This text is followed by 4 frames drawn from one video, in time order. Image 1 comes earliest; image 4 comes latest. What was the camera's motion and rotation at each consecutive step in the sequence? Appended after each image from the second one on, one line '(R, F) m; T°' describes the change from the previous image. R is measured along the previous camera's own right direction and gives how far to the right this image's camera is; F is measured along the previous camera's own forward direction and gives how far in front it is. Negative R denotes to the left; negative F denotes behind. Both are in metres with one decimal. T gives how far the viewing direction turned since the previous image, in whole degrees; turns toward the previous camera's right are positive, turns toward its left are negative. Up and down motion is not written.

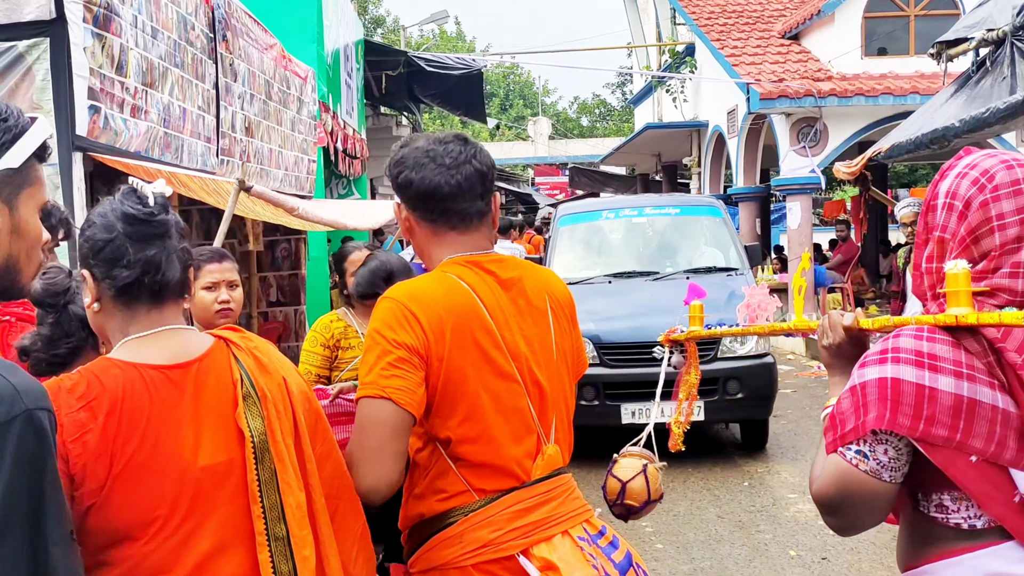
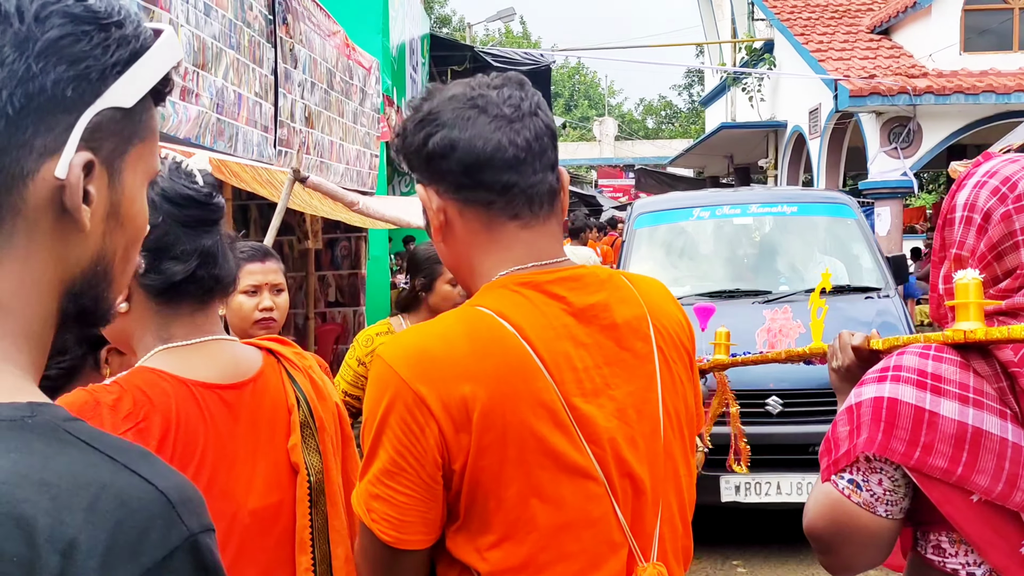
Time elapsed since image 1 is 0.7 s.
(-0.1, +0.5) m; -4°
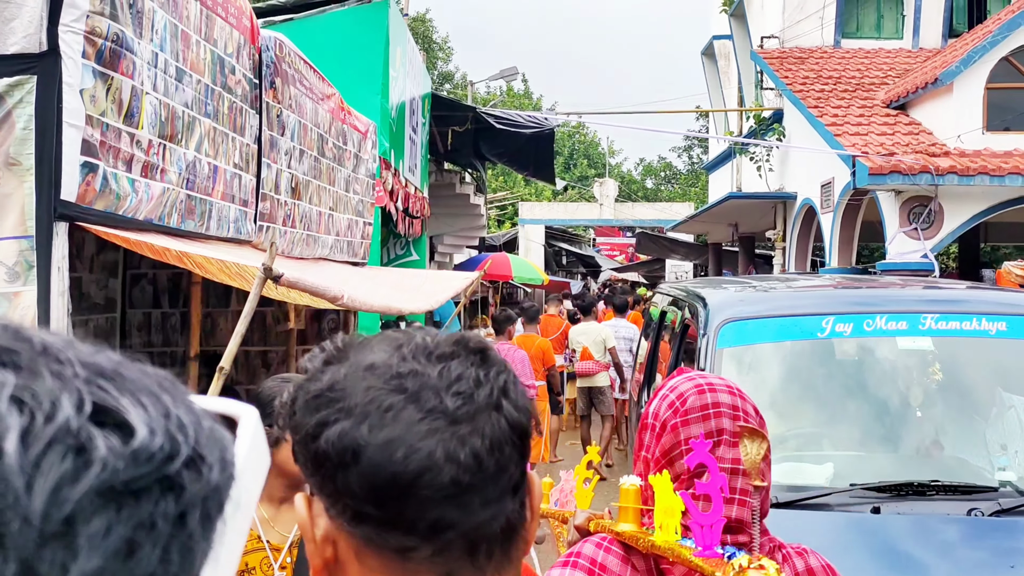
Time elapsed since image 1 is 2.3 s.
(0.0, +0.5) m; 0°
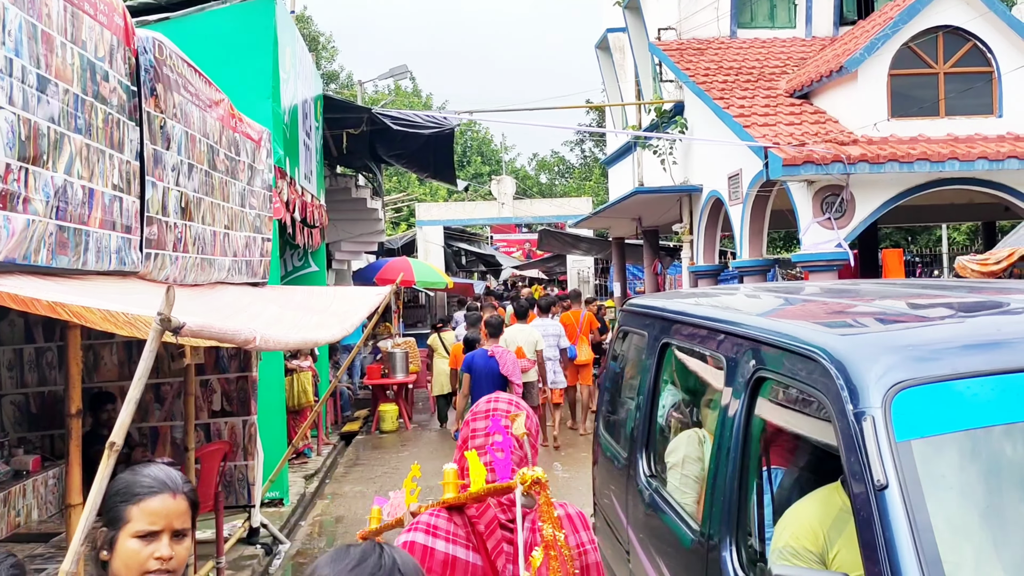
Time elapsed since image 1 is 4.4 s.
(-0.2, +0.5) m; +6°
